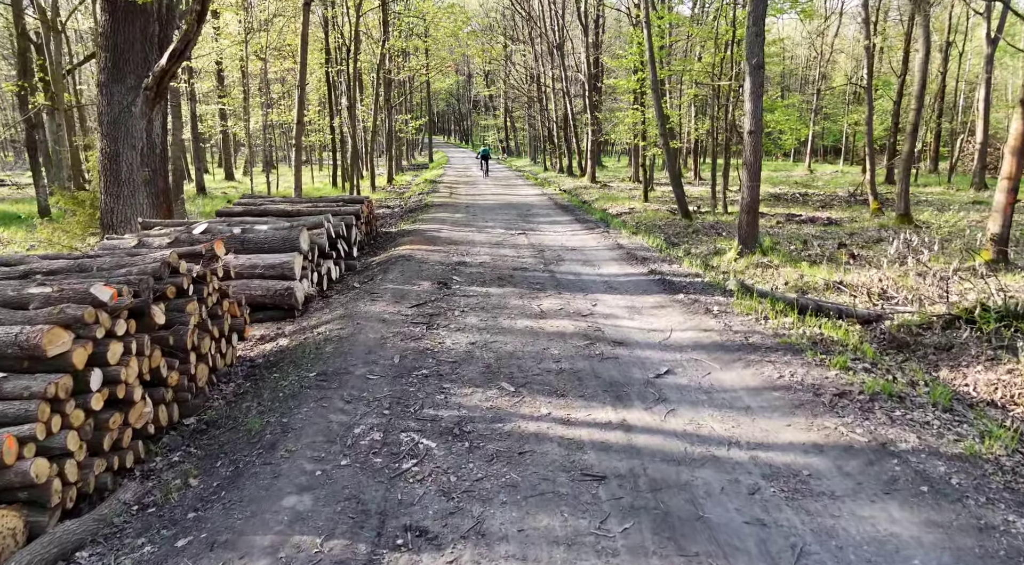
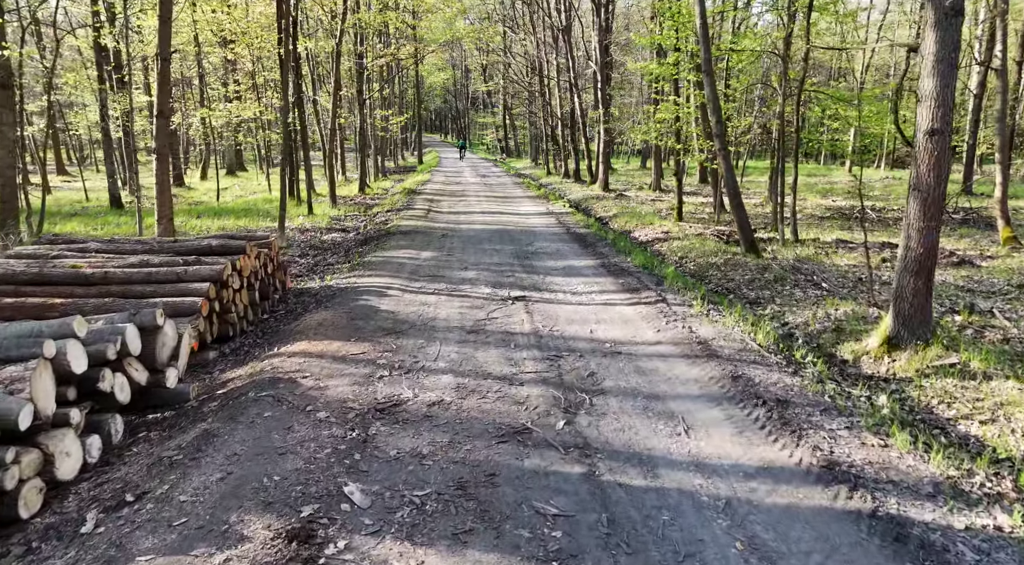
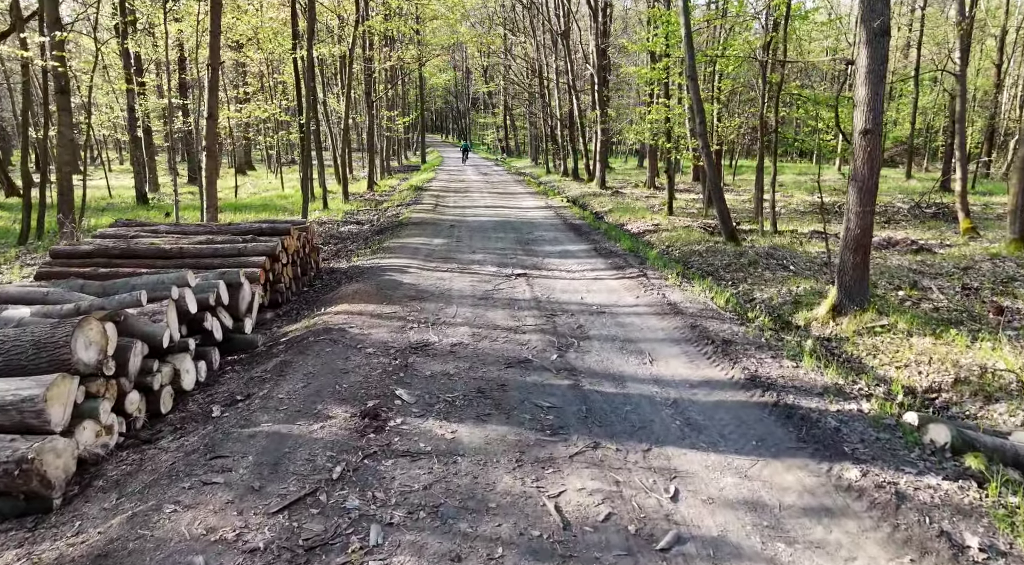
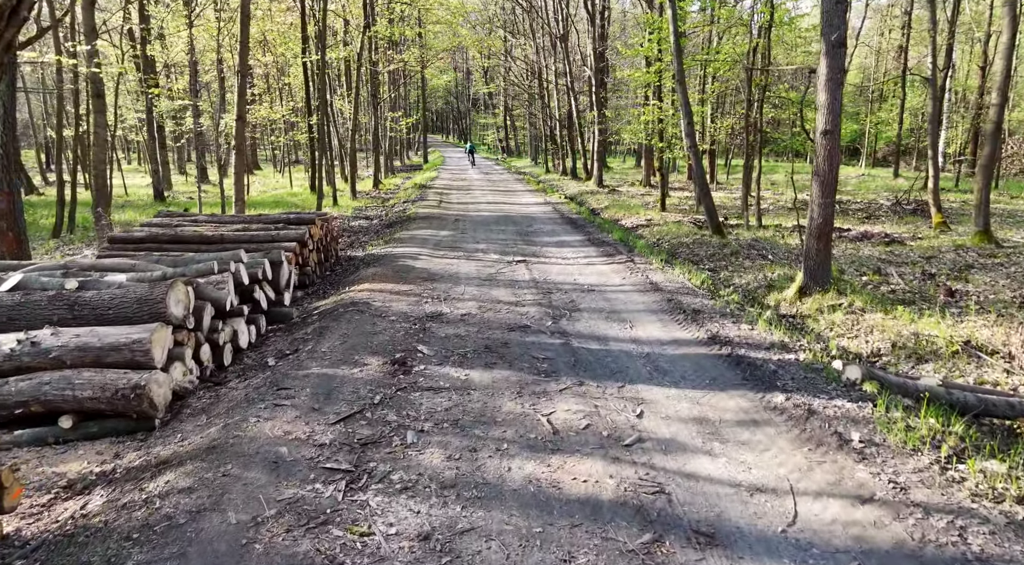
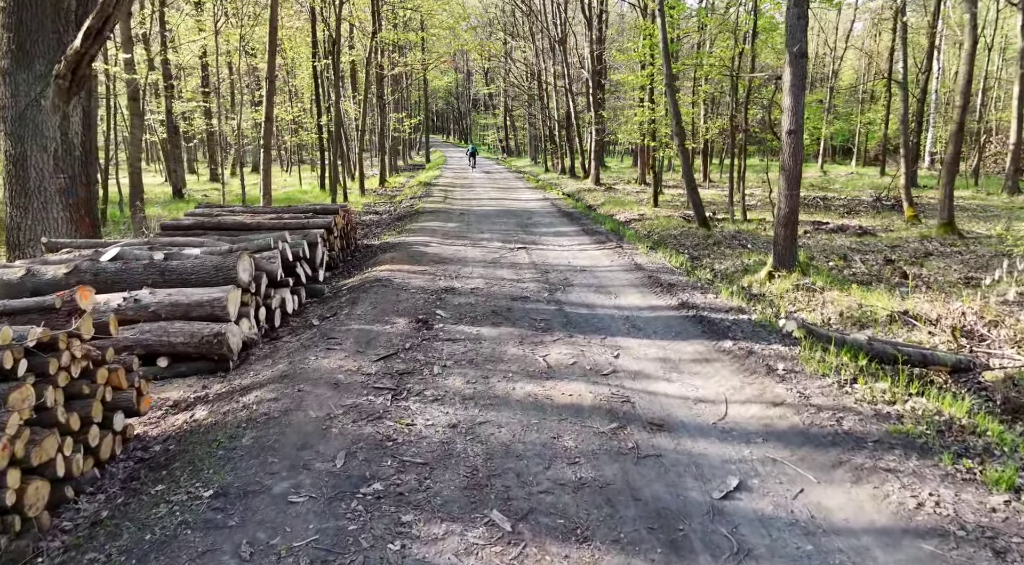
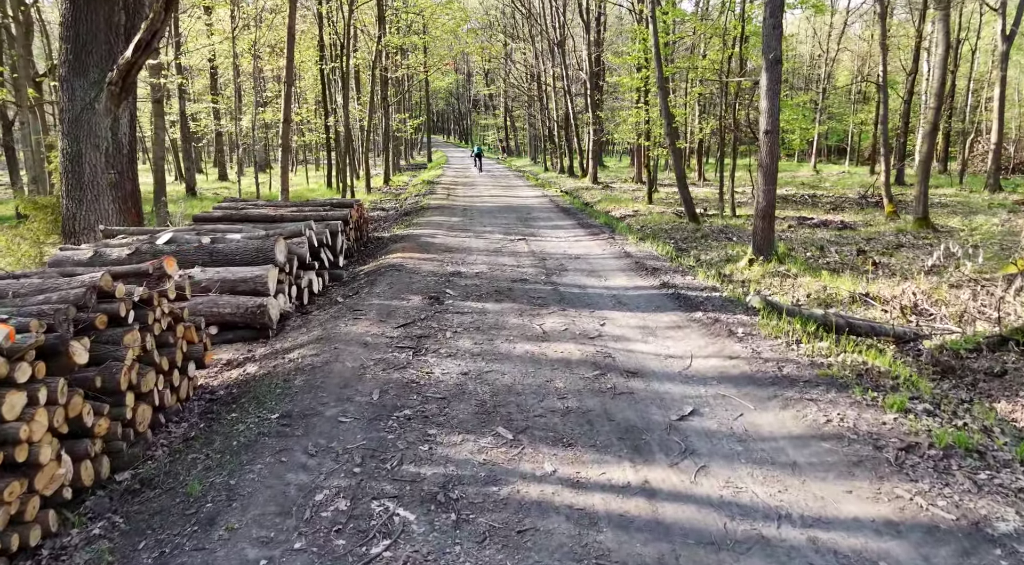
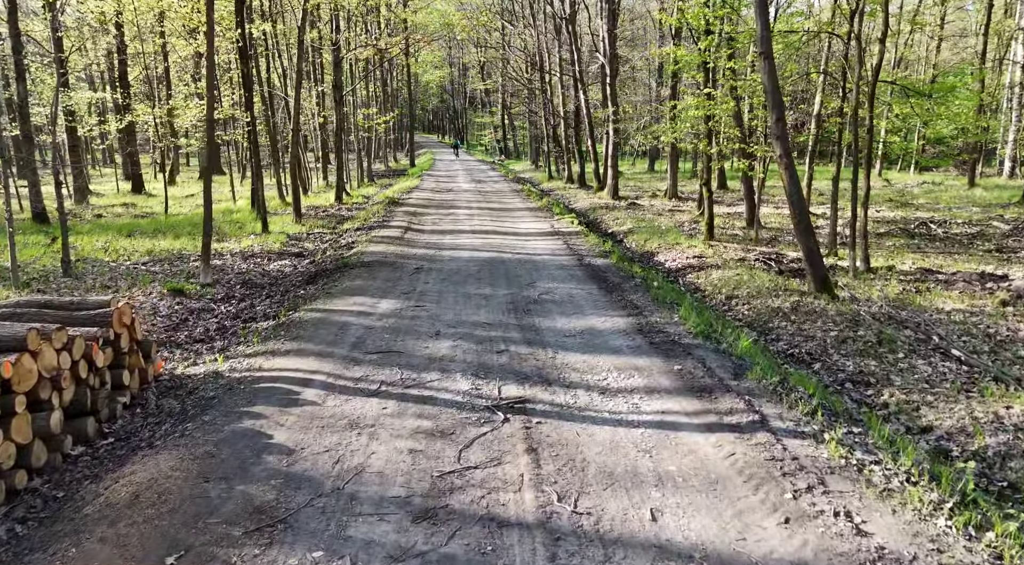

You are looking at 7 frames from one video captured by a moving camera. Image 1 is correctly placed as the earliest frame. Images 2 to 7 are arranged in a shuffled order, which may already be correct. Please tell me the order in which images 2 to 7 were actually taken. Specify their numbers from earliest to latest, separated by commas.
6, 5, 4, 3, 2, 7
